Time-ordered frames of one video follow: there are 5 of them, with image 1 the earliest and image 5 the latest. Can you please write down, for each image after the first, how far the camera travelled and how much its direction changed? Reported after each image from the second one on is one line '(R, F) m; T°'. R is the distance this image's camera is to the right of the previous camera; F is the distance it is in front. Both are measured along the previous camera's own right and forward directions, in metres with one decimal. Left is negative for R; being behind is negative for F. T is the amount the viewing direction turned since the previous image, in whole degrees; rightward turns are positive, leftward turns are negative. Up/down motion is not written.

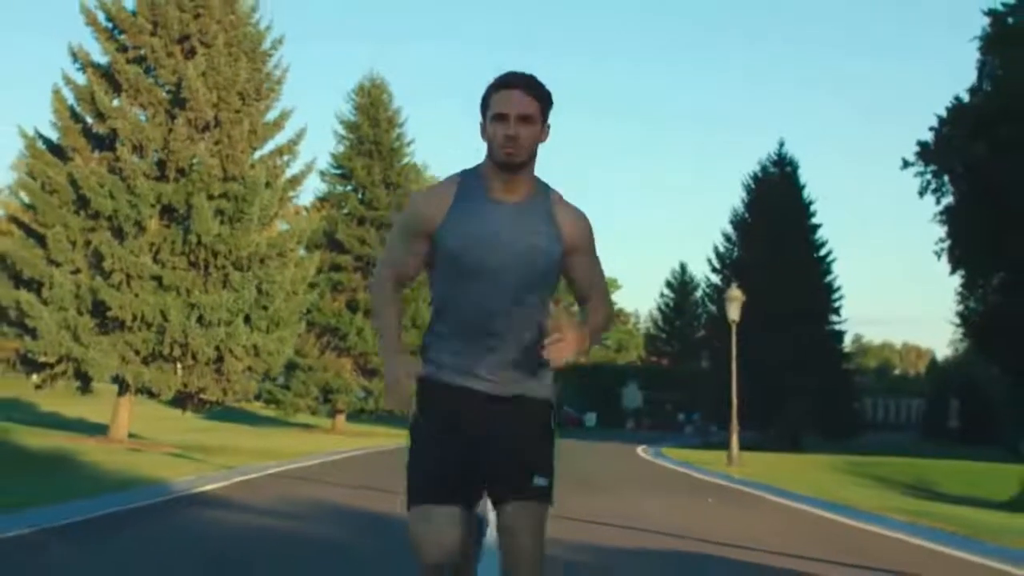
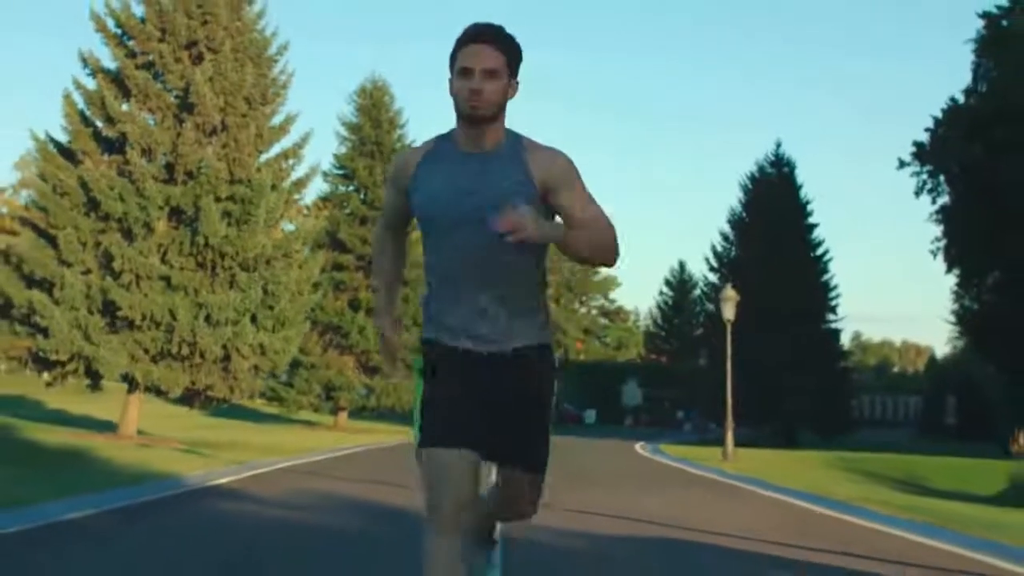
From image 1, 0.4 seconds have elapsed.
(0.0, -0.7) m; 0°
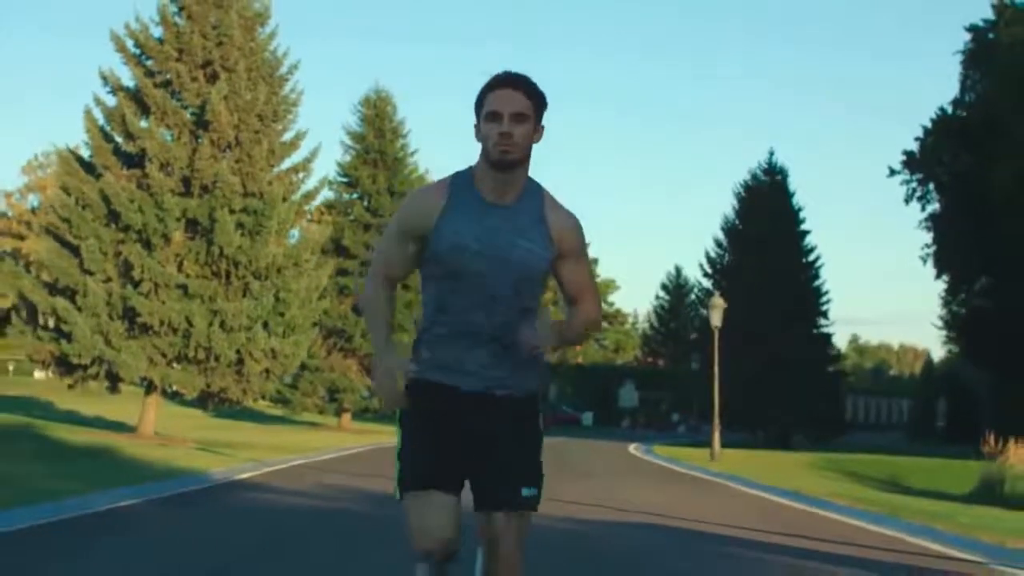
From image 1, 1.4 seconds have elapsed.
(0.0, -1.6) m; 0°
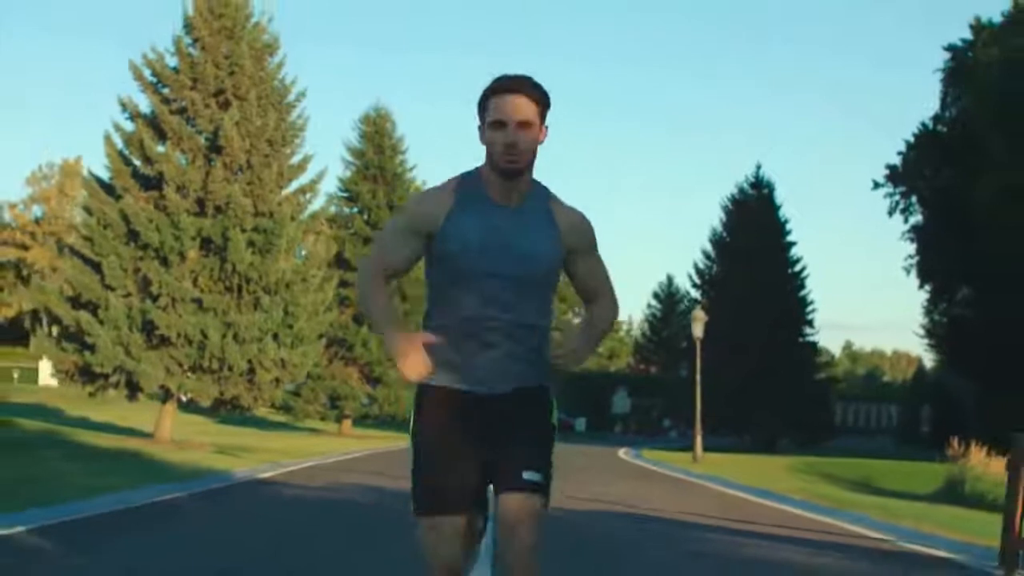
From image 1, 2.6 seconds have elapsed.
(0.0, -2.1) m; 0°
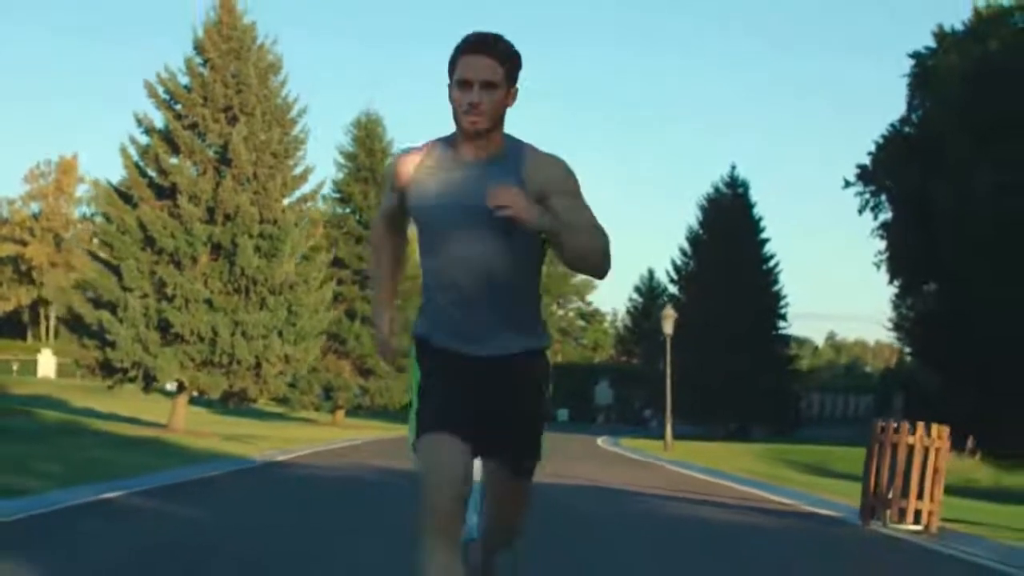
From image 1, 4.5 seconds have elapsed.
(0.0, -3.0) m; +1°
